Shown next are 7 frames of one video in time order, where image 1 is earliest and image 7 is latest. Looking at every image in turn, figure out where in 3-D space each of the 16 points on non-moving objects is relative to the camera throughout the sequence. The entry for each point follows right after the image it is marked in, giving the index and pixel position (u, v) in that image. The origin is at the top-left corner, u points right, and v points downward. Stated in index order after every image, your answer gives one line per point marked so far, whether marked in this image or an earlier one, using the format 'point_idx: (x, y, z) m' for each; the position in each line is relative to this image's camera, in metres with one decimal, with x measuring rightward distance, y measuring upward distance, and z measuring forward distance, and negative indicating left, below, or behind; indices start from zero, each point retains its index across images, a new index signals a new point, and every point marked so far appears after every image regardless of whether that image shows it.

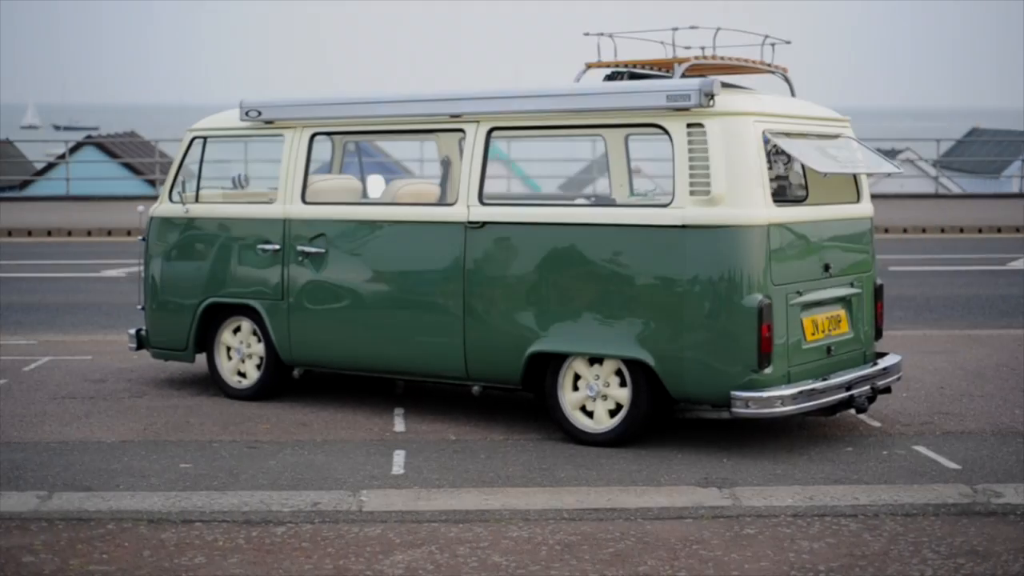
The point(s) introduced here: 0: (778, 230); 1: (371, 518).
0: (+1.4, +0.3, +7.5) m
1: (-0.6, -0.9, +5.8) m
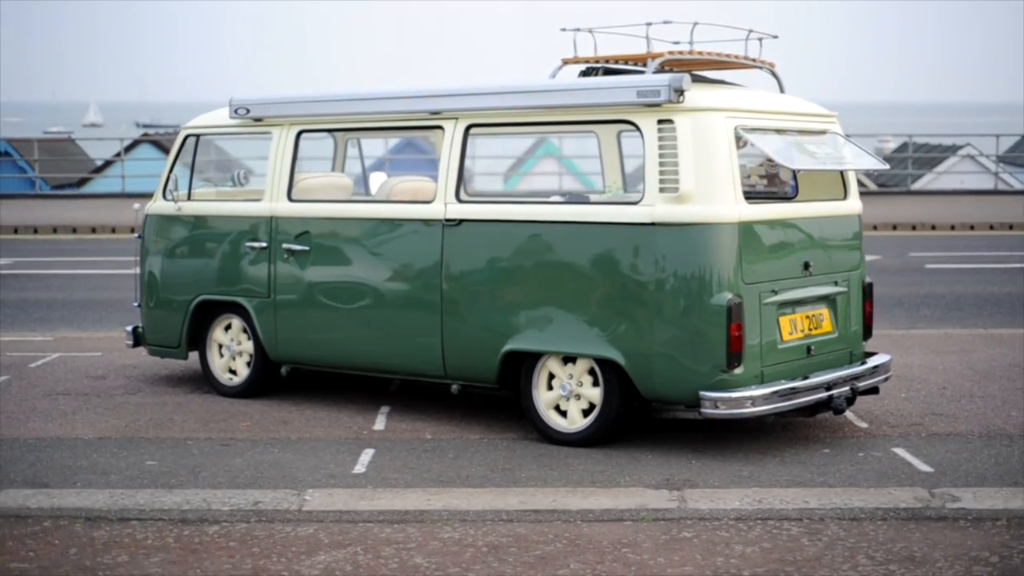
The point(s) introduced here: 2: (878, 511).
0: (+1.2, +0.3, +7.4) m
1: (-0.8, -0.9, +5.8) m
2: (+1.5, -0.9, +5.9) m
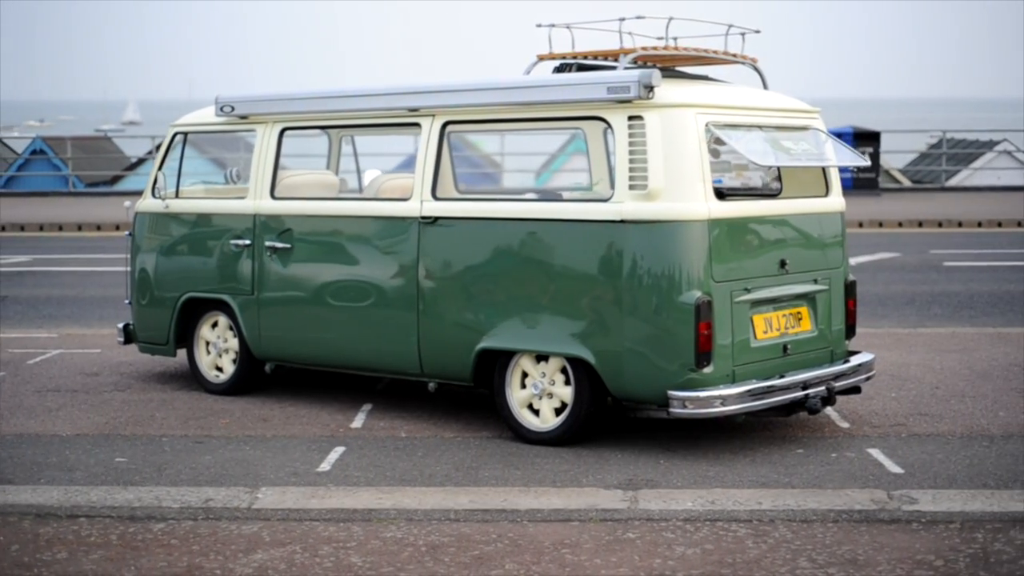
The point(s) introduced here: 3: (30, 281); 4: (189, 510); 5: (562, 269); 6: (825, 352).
0: (+1.1, +0.3, +7.3) m
1: (-1.0, -0.9, +5.8) m
2: (+1.3, -0.9, +5.8) m
3: (-5.5, +0.1, +16.5) m
4: (-1.3, -0.9, +5.9) m
5: (+0.2, +0.1, +7.6) m
6: (+1.8, -0.4, +8.1) m
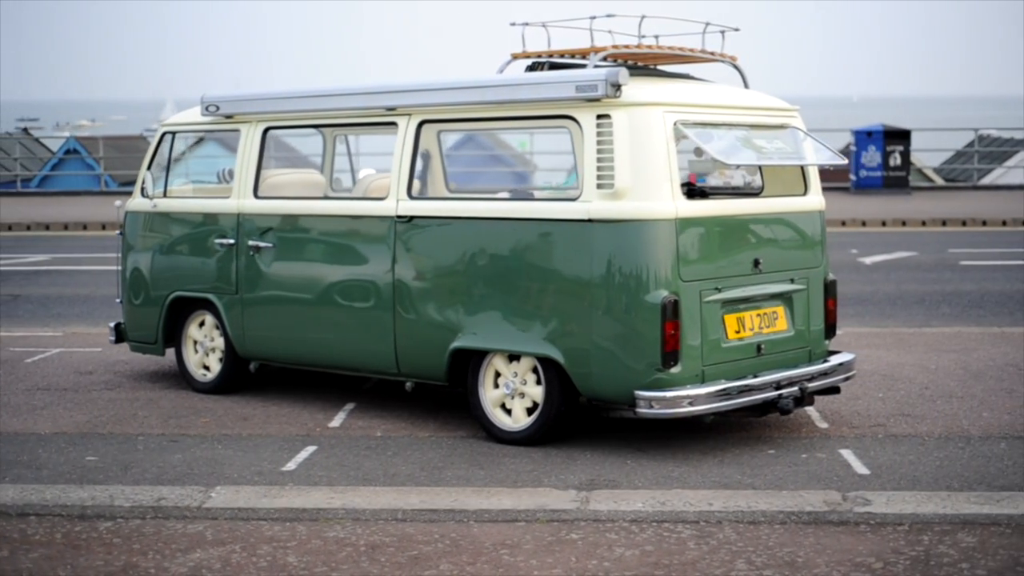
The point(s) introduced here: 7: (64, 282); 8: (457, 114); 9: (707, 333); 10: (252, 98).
0: (+0.9, +0.3, +7.3) m
1: (-1.3, -0.9, +5.8) m
2: (+1.1, -0.9, +5.8) m
3: (-5.4, +0.1, +16.7) m
4: (-1.5, -0.9, +5.9) m
5: (+0.1, +0.1, +7.6) m
6: (+1.6, -0.4, +8.1) m
7: (-5.2, +0.1, +16.6) m
8: (-0.3, +1.0, +8.0) m
9: (+1.0, -0.2, +7.4) m
10: (-1.7, +1.2, +9.1) m
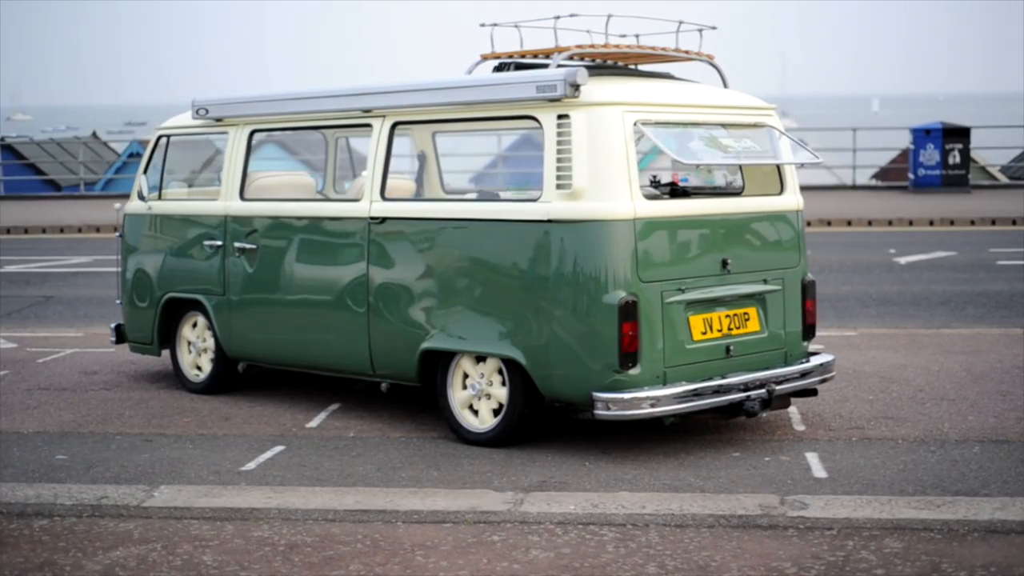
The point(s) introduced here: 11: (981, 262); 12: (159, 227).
0: (+0.7, +0.3, +7.2) m
1: (-1.5, -0.9, +5.9) m
2: (+0.8, -0.9, +5.7) m
3: (-5.1, +0.1, +16.9) m
4: (-1.8, -0.9, +6.0) m
5: (-0.1, +0.1, +7.6) m
6: (+1.5, -0.4, +8.0) m
7: (-4.9, +0.1, +16.9) m
8: (-0.5, +1.0, +8.1) m
9: (+0.8, -0.2, +7.3) m
10: (-1.8, +1.2, +9.2) m
11: (+5.5, +0.3, +16.9) m
12: (-2.4, +0.4, +9.8) m
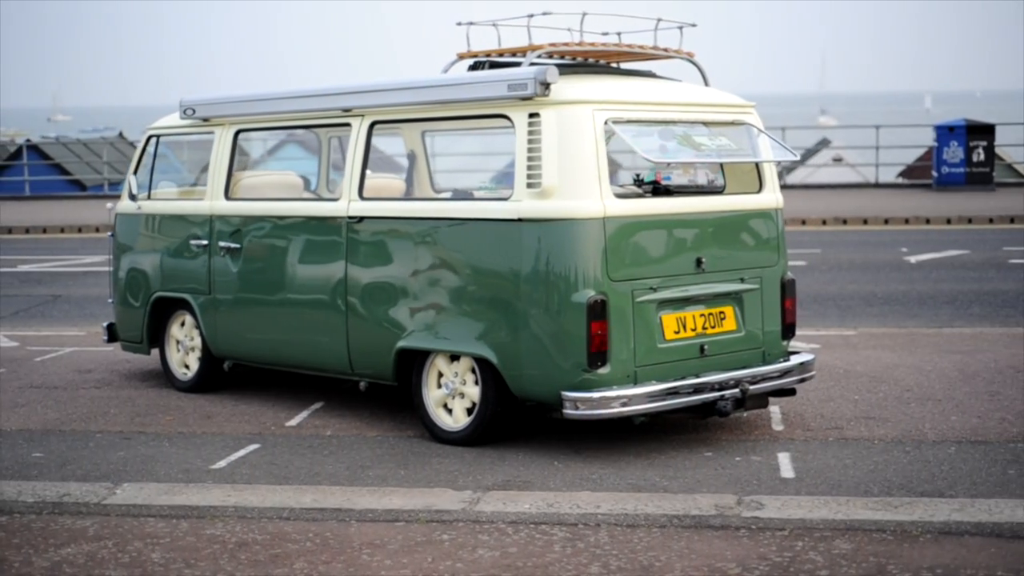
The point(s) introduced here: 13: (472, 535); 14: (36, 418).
0: (+0.5, +0.3, +7.2) m
1: (-1.7, -0.9, +5.9) m
2: (+0.6, -0.9, +5.7) m
3: (-5.0, +0.1, +17.0) m
4: (-2.0, -0.9, +6.0) m
5: (-0.2, +0.1, +7.5) m
6: (+1.3, -0.4, +7.9) m
7: (-4.8, +0.1, +17.0) m
8: (-0.6, +1.0, +8.1) m
9: (+0.7, -0.2, +7.3) m
10: (-1.9, +1.2, +9.3) m
11: (+5.6, +0.3, +16.8) m
12: (-2.5, +0.4, +9.9) m
13: (-0.1, -0.9, +5.5) m
14: (-2.9, -0.8, +8.7) m
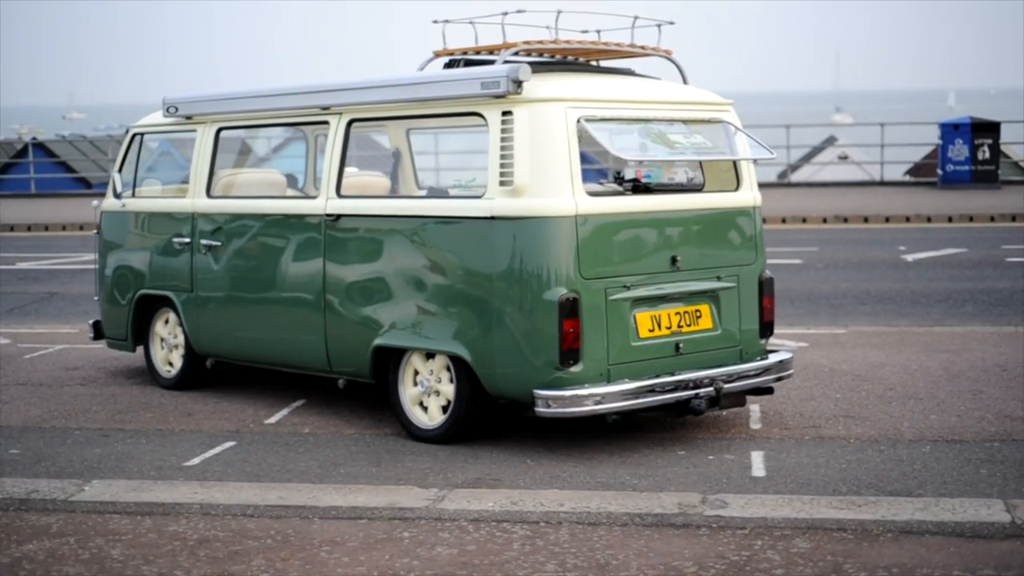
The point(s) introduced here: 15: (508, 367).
0: (+0.4, +0.3, +7.2) m
1: (-1.9, -0.9, +5.9) m
2: (+0.4, -0.9, +5.7) m
3: (-5.1, +0.1, +17.1) m
4: (-2.1, -0.9, +6.1) m
5: (-0.4, +0.1, +7.6) m
6: (+1.2, -0.3, +7.9) m
7: (-4.8, +0.1, +17.0) m
8: (-0.7, +1.0, +8.1) m
9: (+0.5, -0.2, +7.3) m
10: (-2.0, +1.2, +9.3) m
11: (+5.6, +0.3, +16.7) m
12: (-2.6, +0.4, +9.9) m
13: (-0.3, -0.9, +5.5) m
14: (-3.0, -0.8, +8.7) m
15: (0.0, -0.4, +7.3) m
